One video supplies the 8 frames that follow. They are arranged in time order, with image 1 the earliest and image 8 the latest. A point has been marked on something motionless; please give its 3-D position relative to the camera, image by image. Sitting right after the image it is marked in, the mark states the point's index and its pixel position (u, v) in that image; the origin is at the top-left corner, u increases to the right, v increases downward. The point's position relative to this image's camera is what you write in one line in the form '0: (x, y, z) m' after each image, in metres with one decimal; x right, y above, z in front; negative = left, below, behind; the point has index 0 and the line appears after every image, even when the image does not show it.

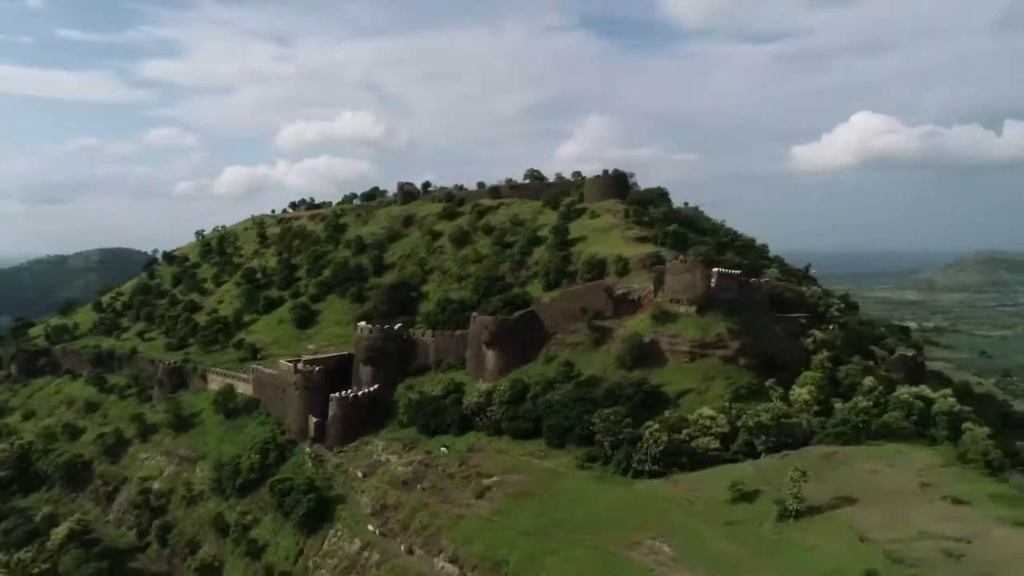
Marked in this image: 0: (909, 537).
0: (+9.1, -5.8, +19.5) m
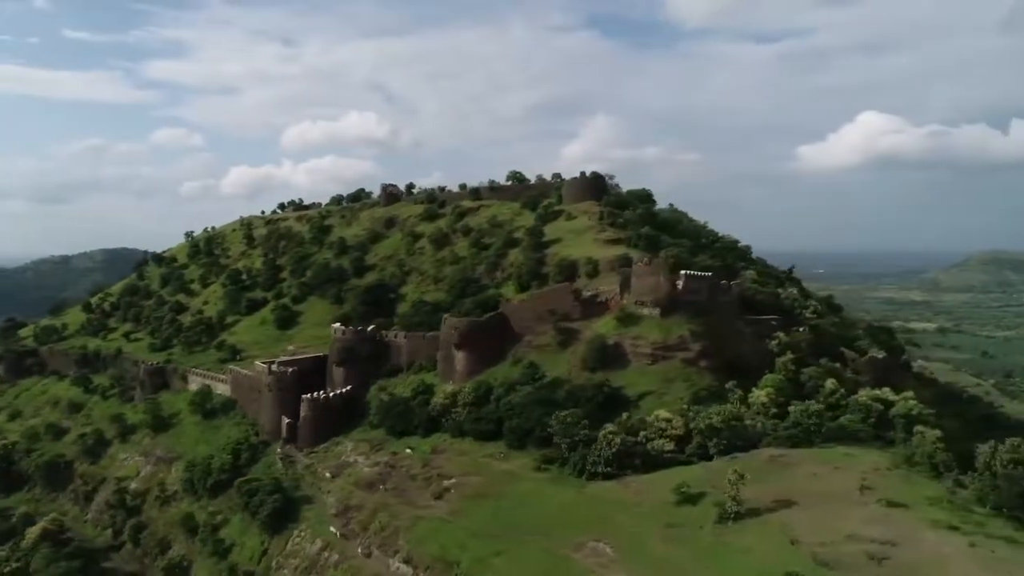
0: (+7.5, -5.9, +19.7) m
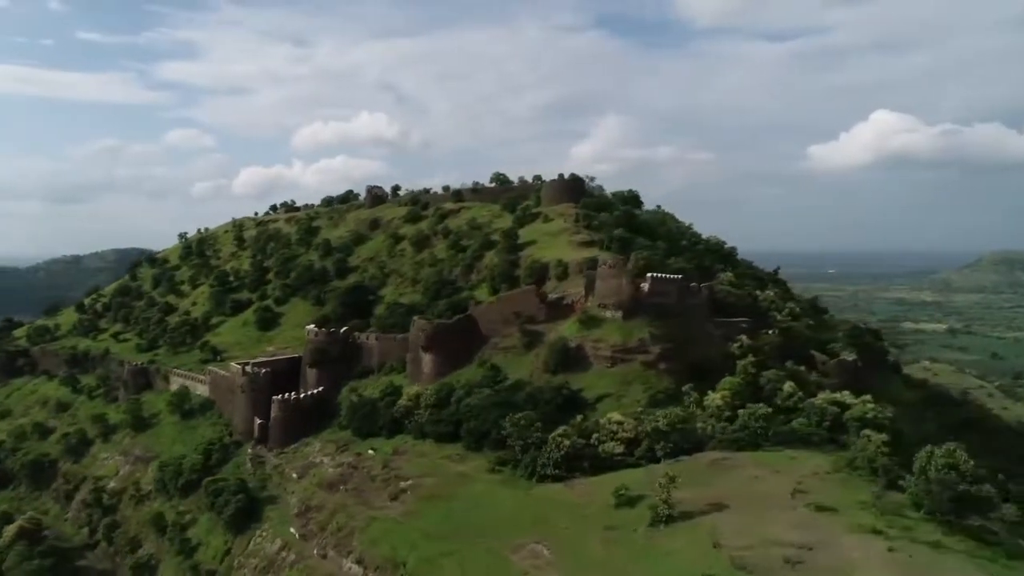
0: (+5.7, -6.0, +19.8) m
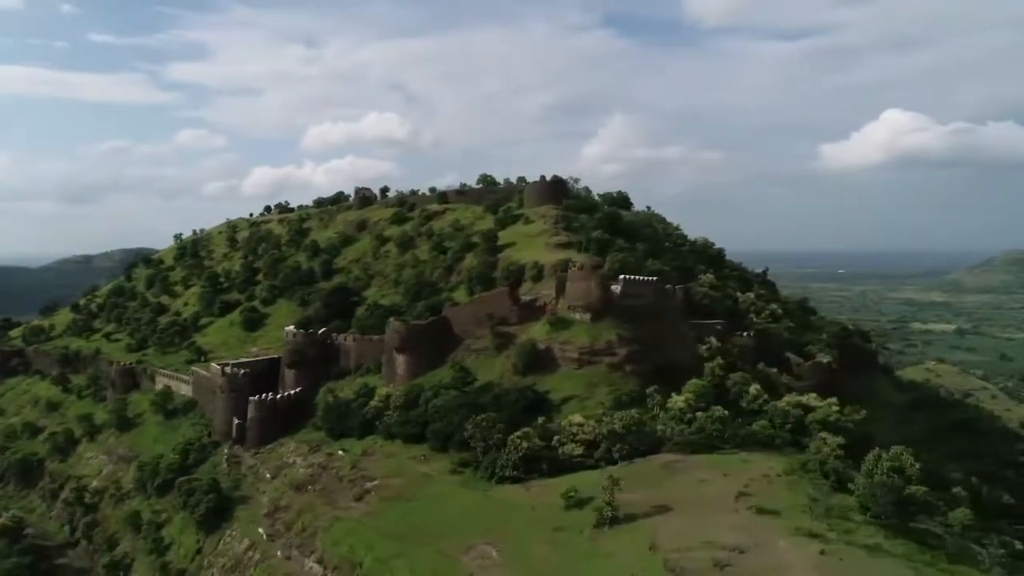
0: (+4.2, -6.1, +19.9) m
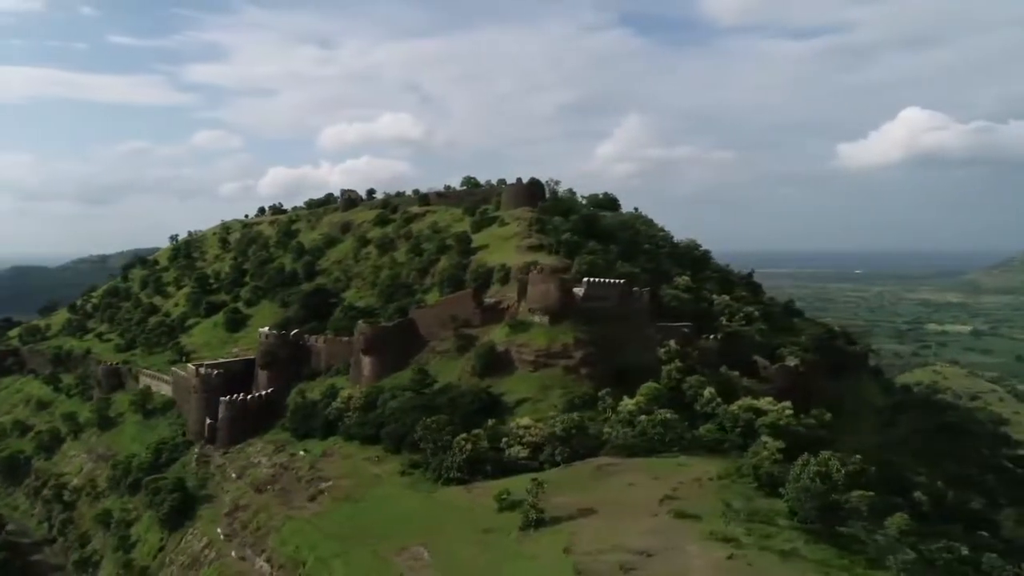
0: (+2.1, -6.3, +20.1) m
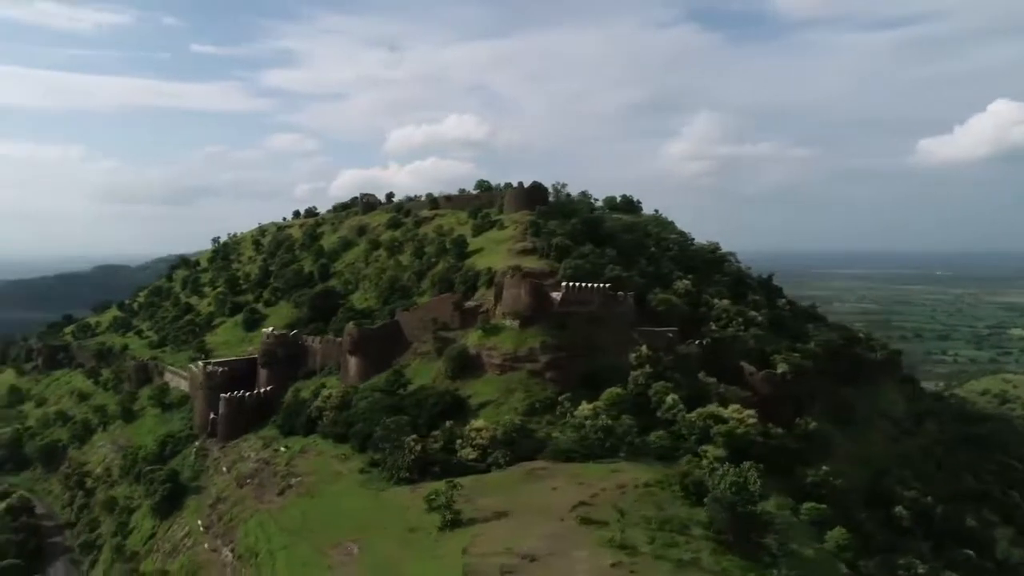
0: (-0.4, -6.5, +20.6) m
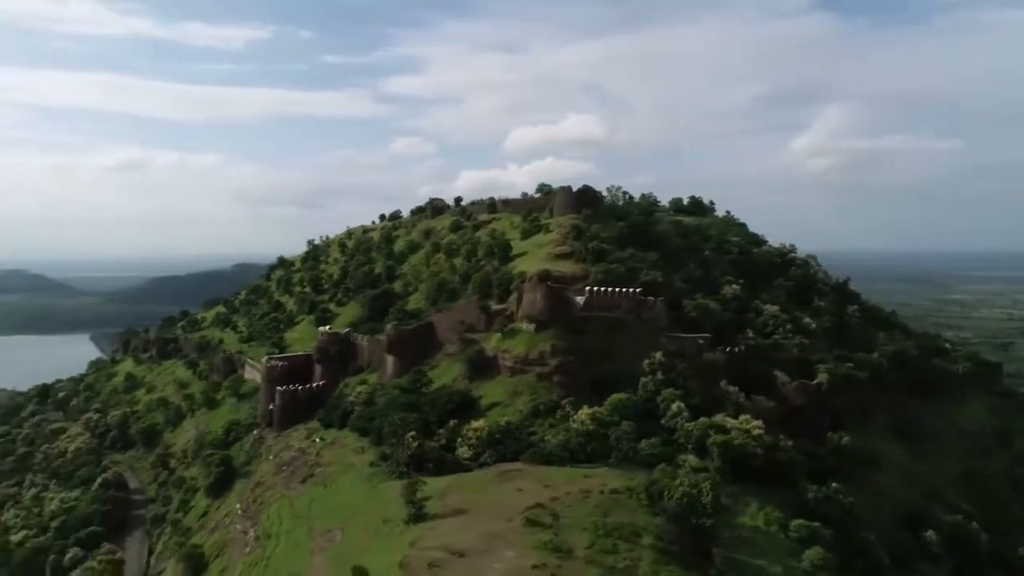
0: (-2.1, -6.6, +21.5) m
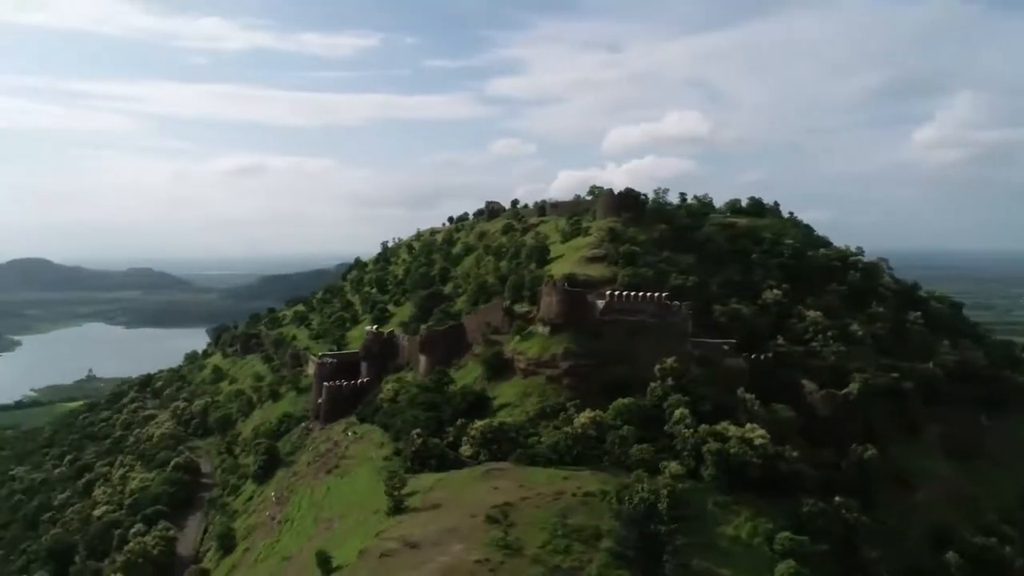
0: (-3.2, -6.8, +22.6) m
